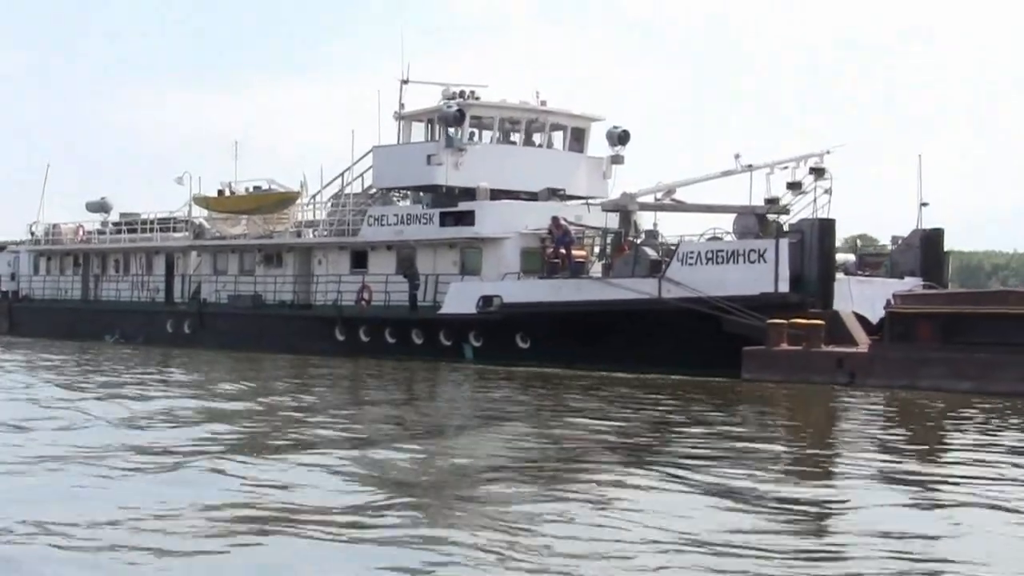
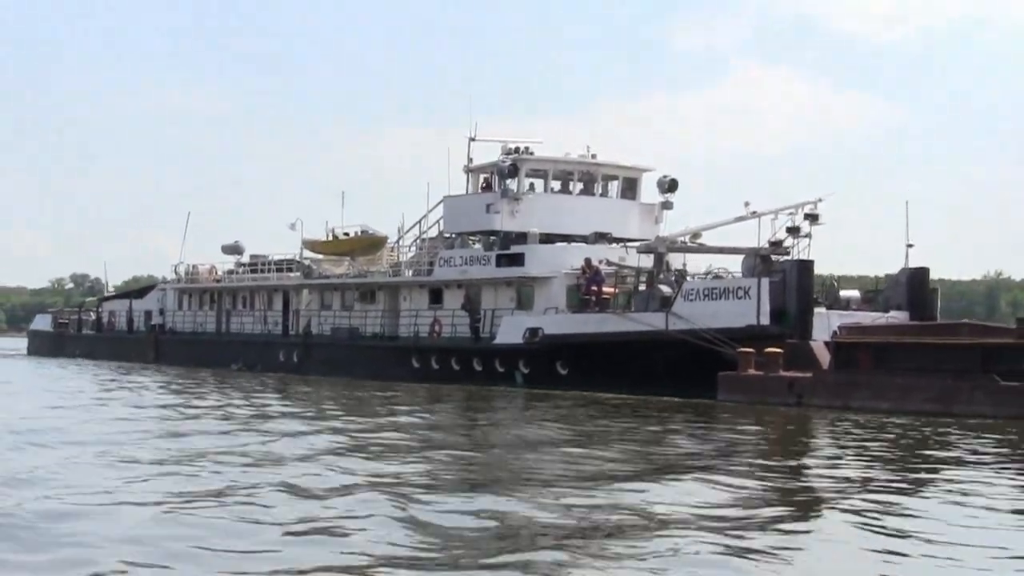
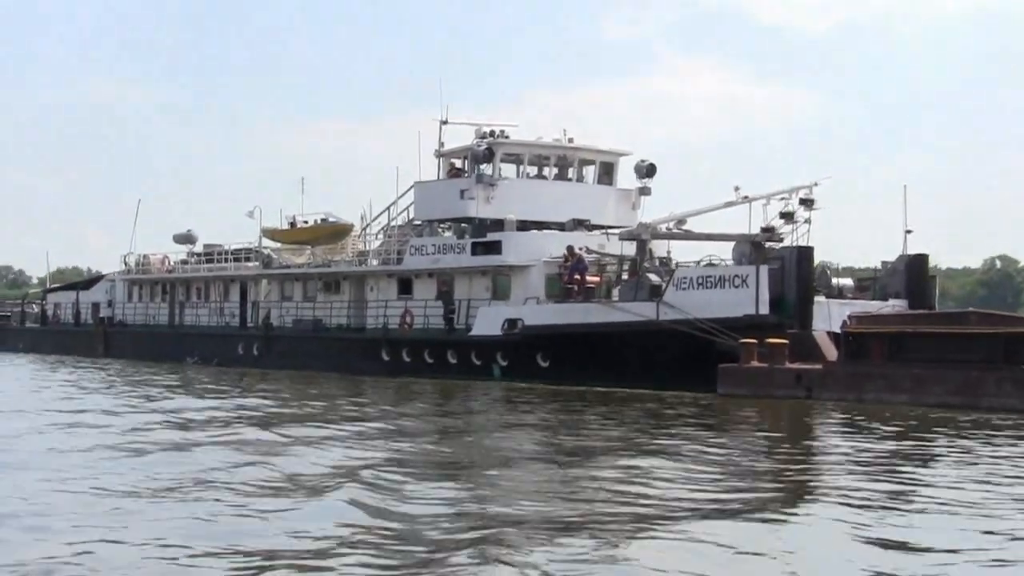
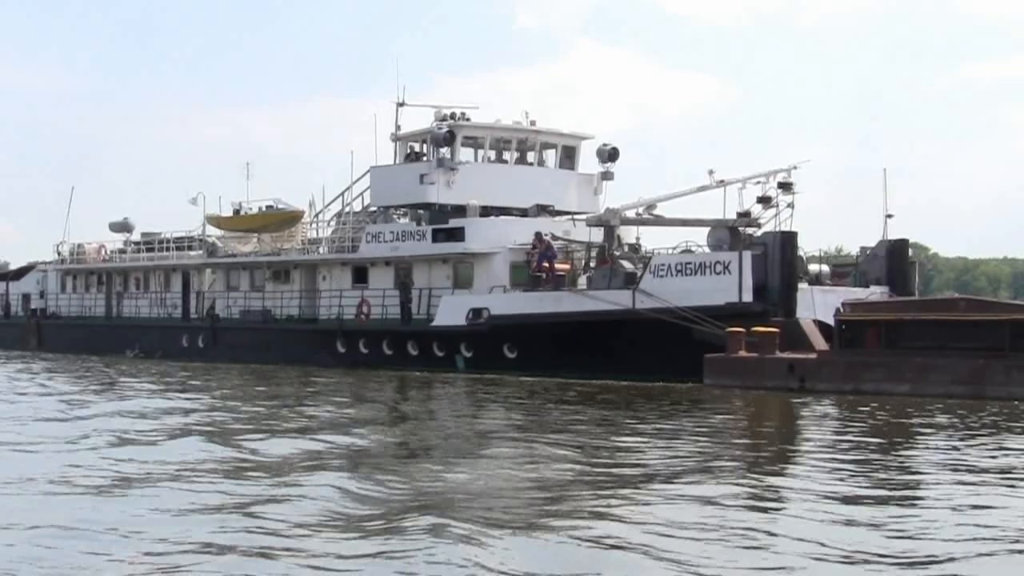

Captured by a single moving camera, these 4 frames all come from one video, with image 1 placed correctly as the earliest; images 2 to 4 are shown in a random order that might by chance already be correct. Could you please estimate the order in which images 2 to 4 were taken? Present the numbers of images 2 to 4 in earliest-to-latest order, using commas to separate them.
4, 3, 2
